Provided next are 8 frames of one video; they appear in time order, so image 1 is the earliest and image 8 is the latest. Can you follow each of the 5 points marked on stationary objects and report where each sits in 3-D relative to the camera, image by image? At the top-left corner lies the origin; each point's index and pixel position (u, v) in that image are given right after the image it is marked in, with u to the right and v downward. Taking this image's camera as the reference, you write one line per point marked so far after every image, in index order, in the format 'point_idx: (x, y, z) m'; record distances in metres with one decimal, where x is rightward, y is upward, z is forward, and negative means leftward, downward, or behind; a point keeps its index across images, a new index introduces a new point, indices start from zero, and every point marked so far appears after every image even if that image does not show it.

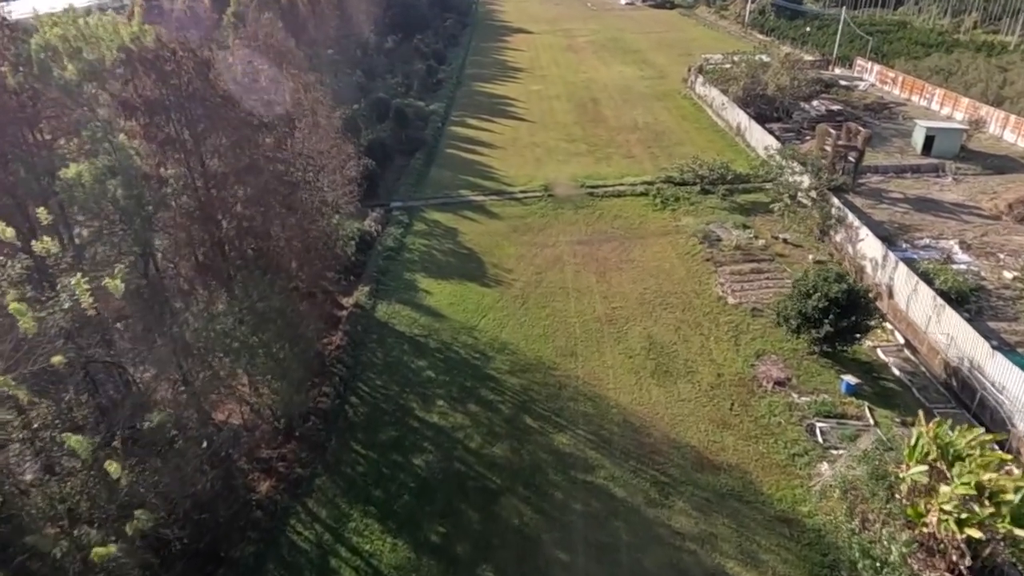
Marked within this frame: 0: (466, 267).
0: (-1.3, +0.6, +18.5) m
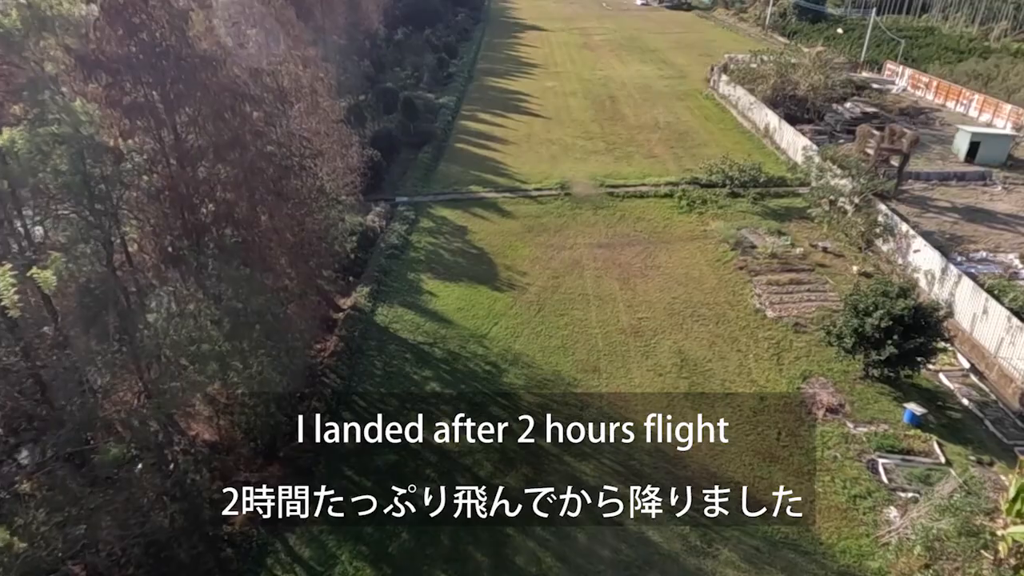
0: (-0.9, +0.5, +16.9) m
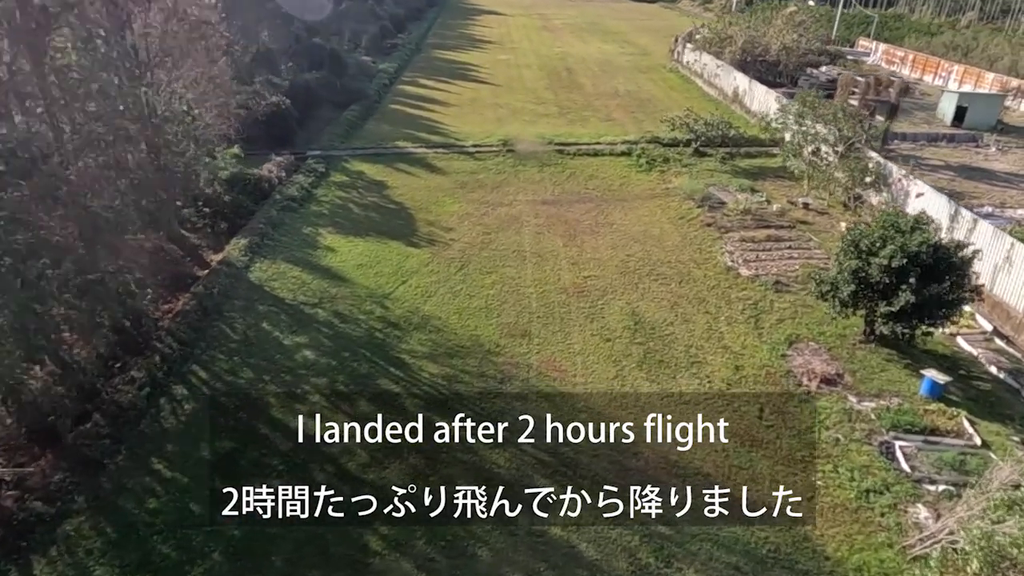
0: (-2.5, +1.3, +13.9) m
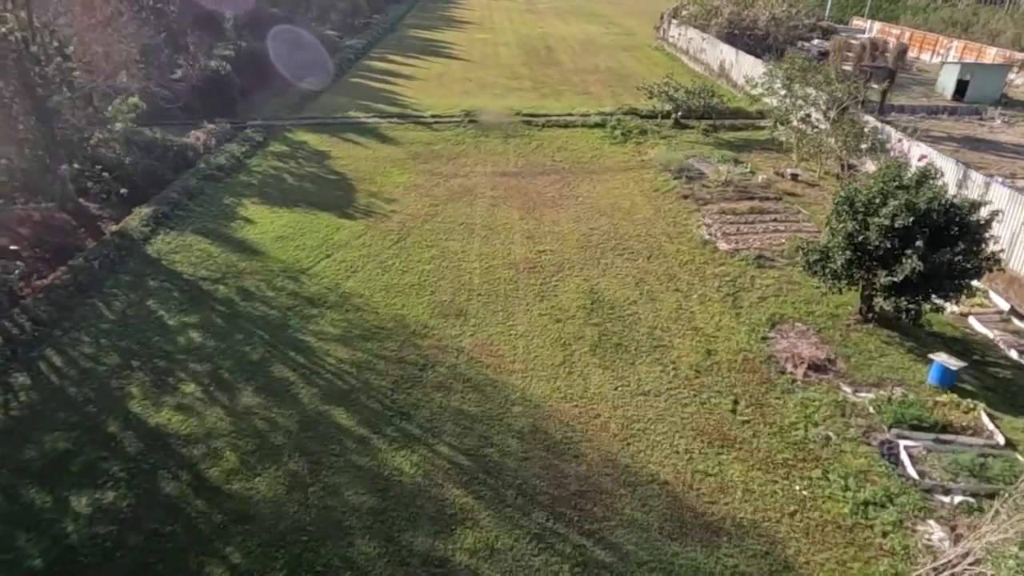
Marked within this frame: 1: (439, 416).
0: (-3.4, +1.7, +12.3) m
1: (-0.7, -1.3, +6.7) m
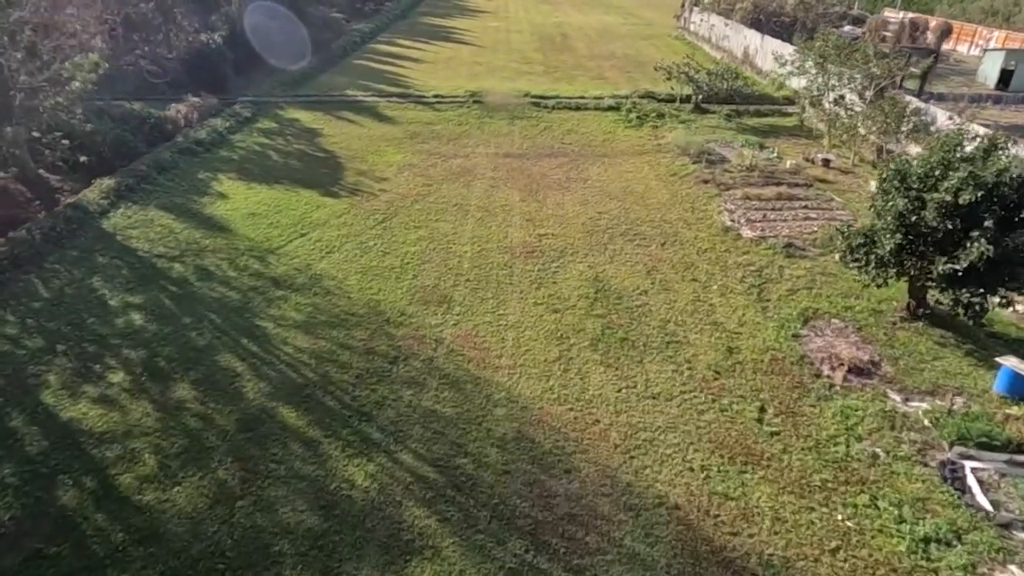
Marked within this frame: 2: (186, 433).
0: (-3.4, +1.9, +11.3) m
1: (-0.9, -1.1, +5.6) m
2: (-2.6, -1.2, +5.4) m
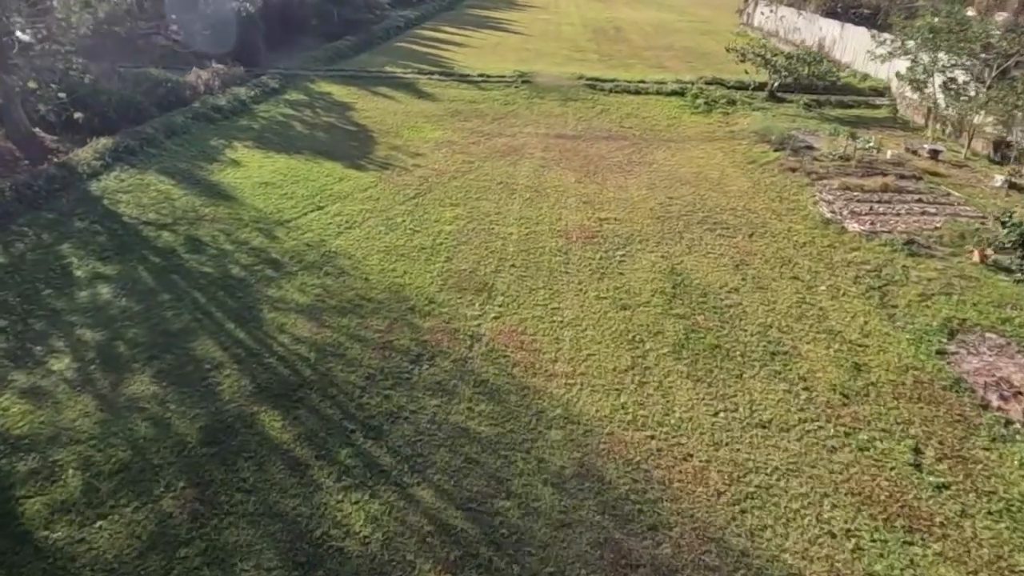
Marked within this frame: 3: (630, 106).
0: (-2.6, +2.1, +10.0) m
1: (-0.5, -0.9, +4.1) m
2: (-2.2, -0.9, +4.0) m
3: (+2.3, +3.6, +13.3) m
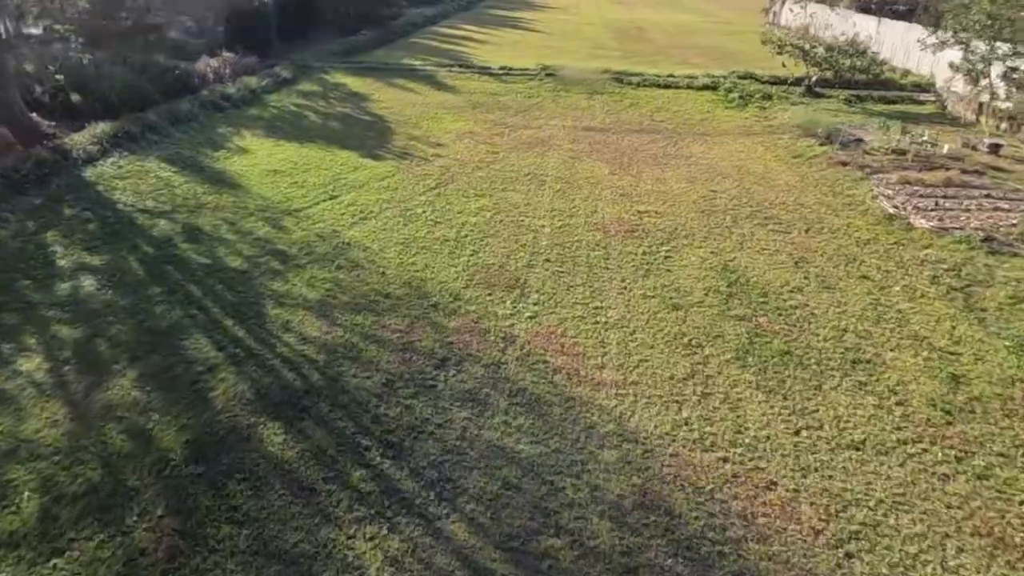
0: (-2.2, +2.1, +9.3) m
1: (-0.3, -0.9, +3.4) m
2: (-2.0, -0.8, +3.3) m
3: (+2.8, +3.5, +12.6) m
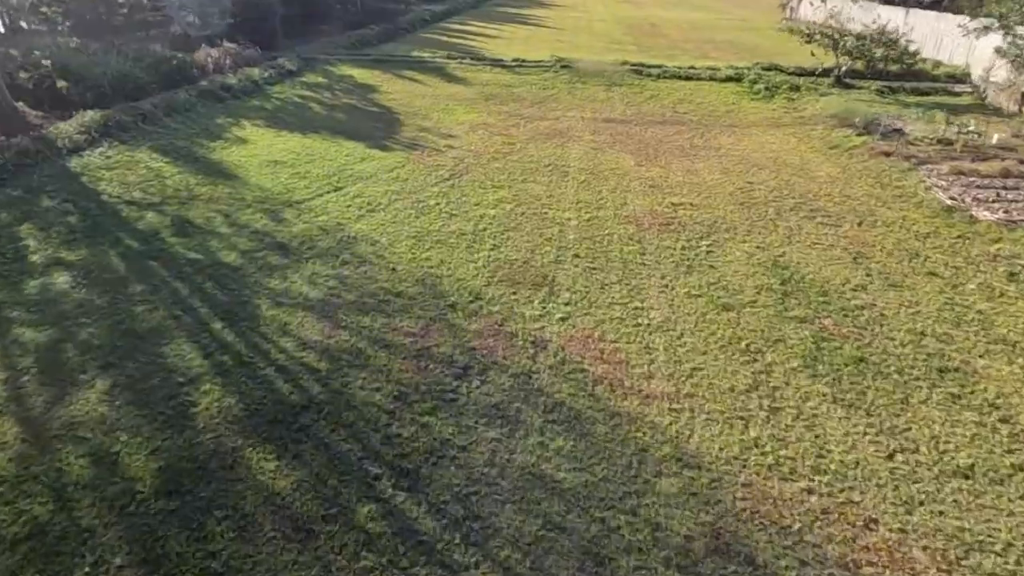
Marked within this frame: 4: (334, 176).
0: (-2.0, +2.1, +8.8) m
1: (-0.1, -0.8, +2.8) m
2: (-1.8, -0.8, +2.7) m
3: (+3.0, +3.5, +12.0) m
4: (-1.8, +1.1, +6.6) m
